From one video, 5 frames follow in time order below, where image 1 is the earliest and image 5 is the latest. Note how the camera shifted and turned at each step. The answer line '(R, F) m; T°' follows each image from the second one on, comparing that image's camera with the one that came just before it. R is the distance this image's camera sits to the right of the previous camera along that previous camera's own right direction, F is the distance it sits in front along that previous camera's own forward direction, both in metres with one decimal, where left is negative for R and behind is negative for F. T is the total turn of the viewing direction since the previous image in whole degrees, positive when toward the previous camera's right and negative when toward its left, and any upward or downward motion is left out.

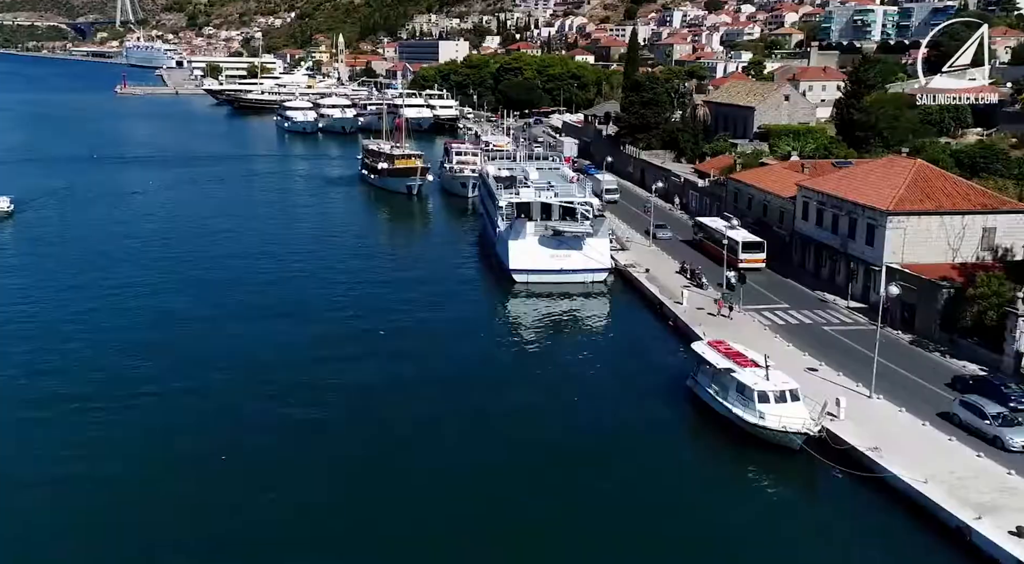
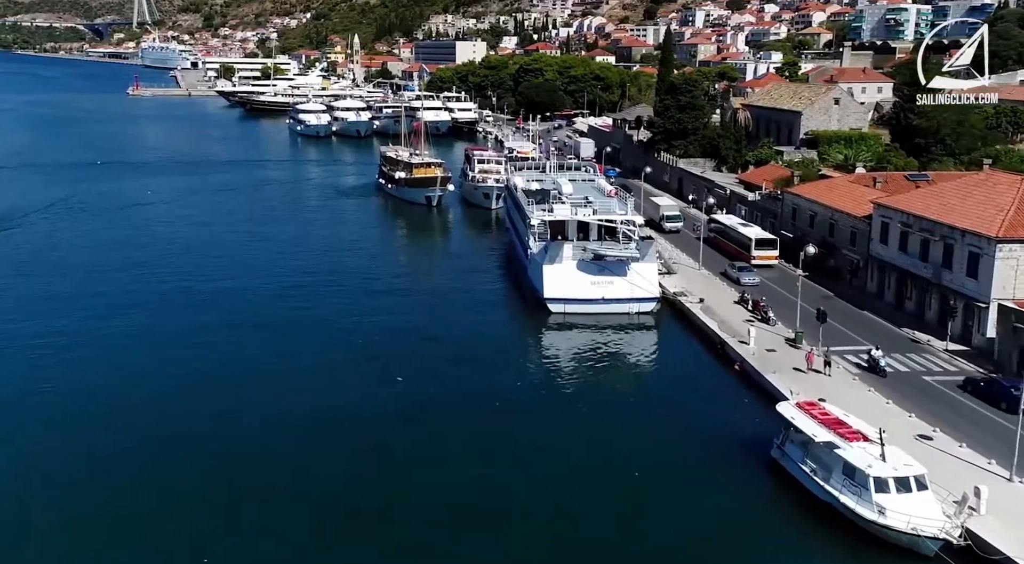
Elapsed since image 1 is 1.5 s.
(-0.7, +5.0) m; -1°
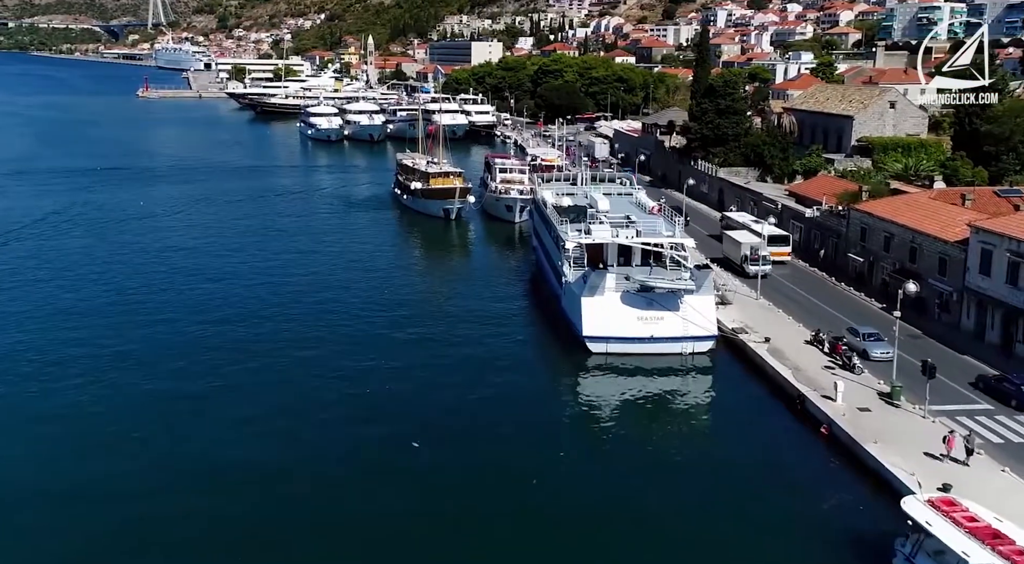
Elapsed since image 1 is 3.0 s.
(-0.6, +5.2) m; -1°
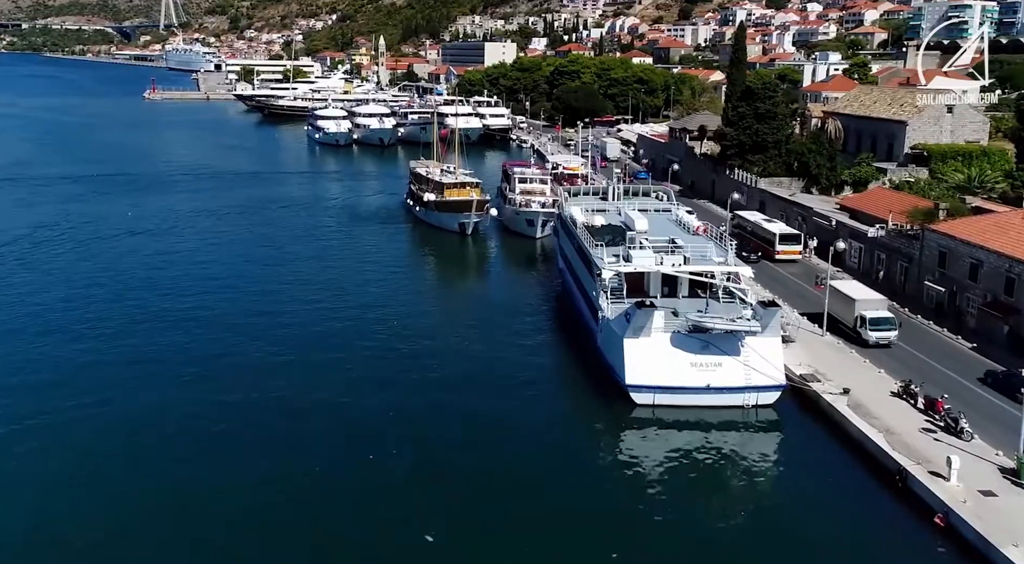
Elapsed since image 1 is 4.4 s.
(-0.5, +4.9) m; -1°
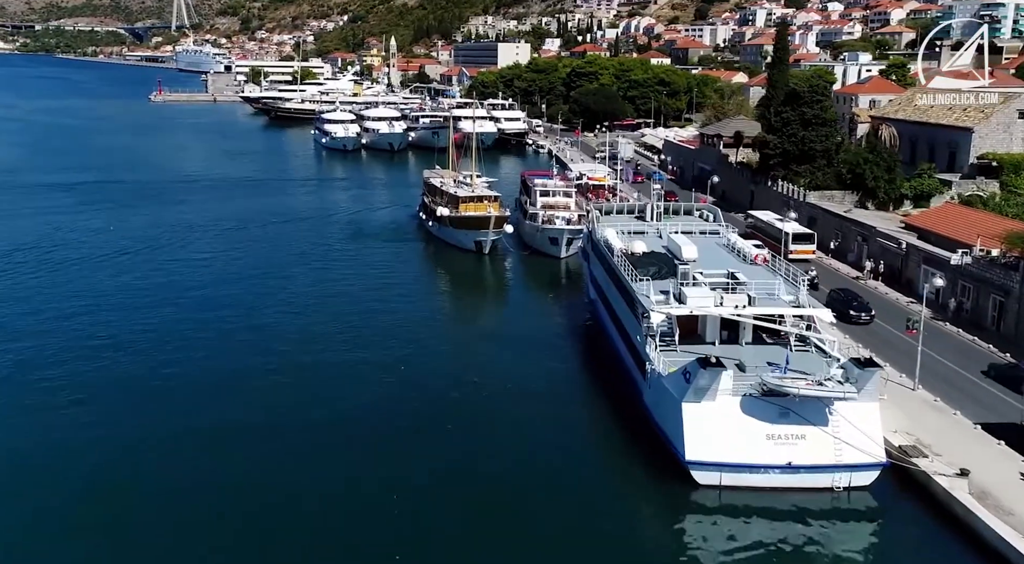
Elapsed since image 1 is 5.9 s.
(-0.5, +5.2) m; -1°
